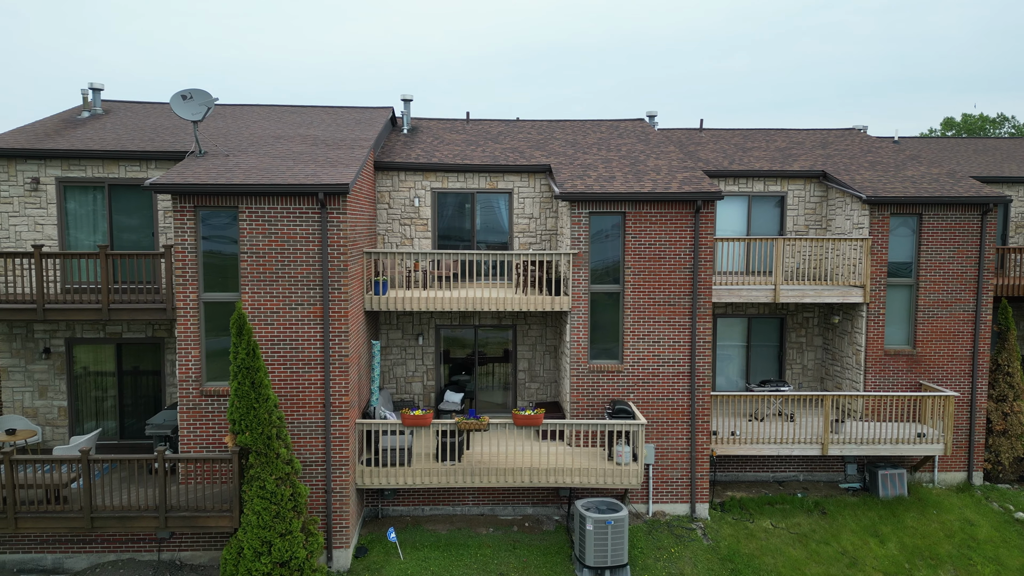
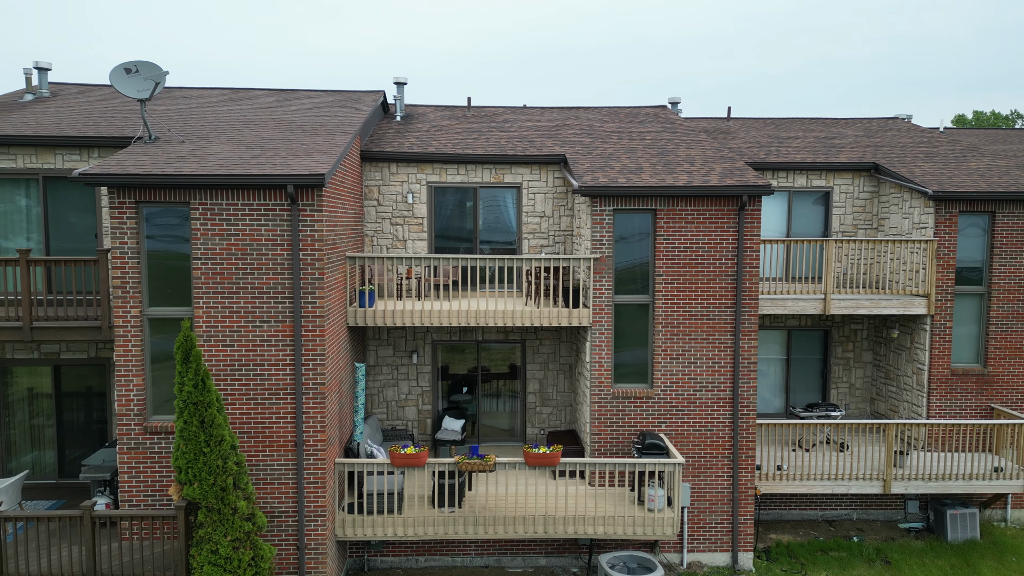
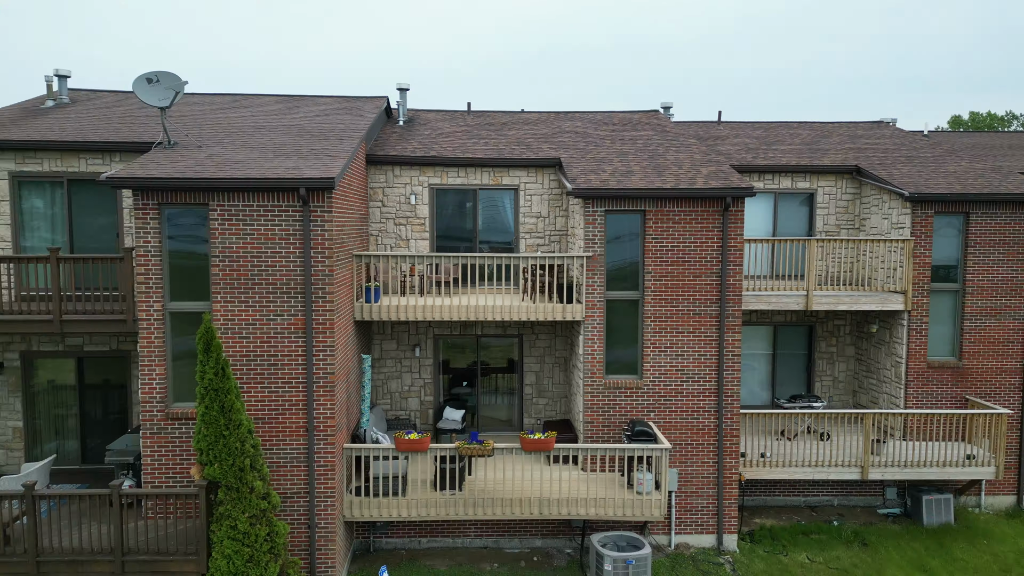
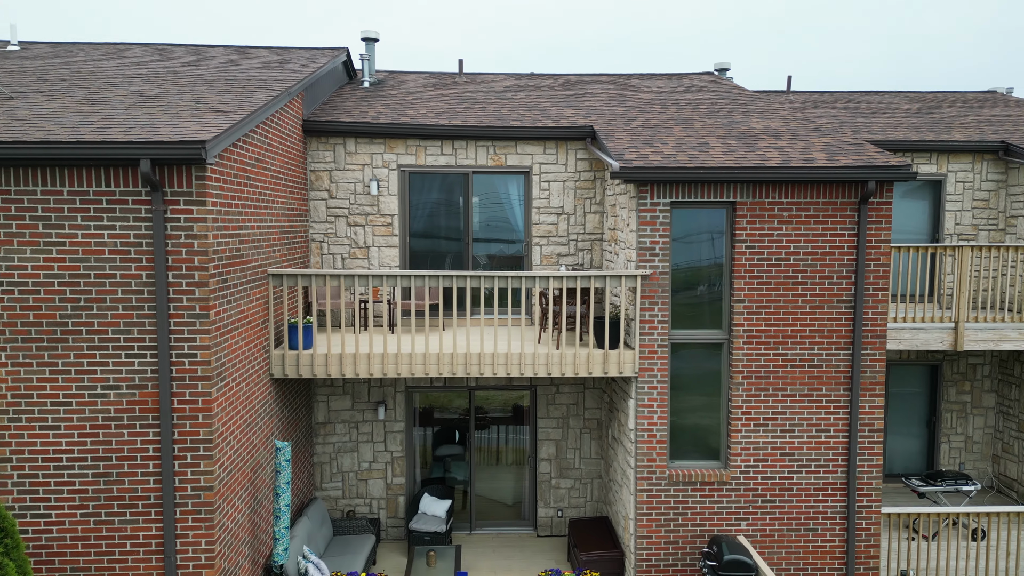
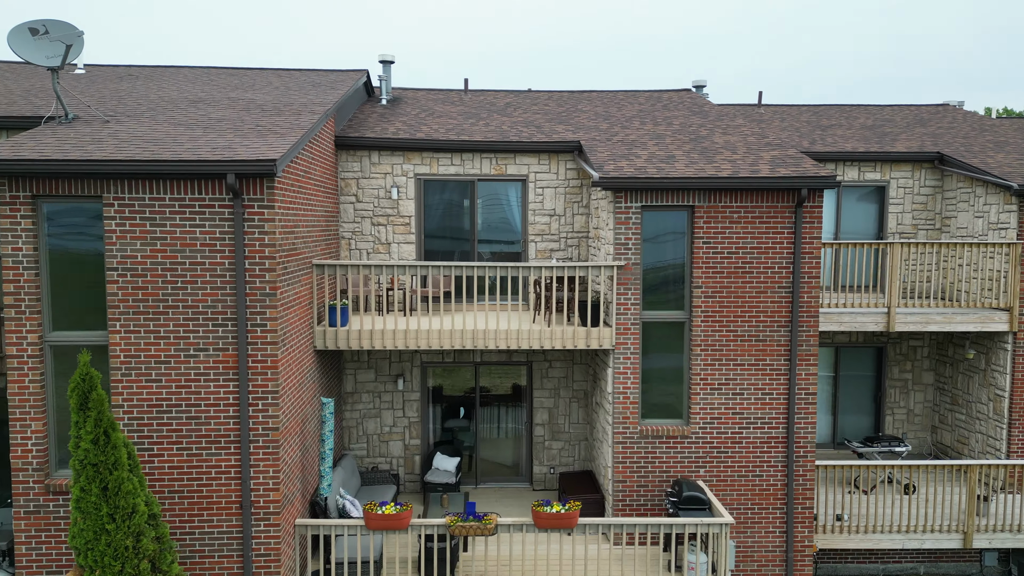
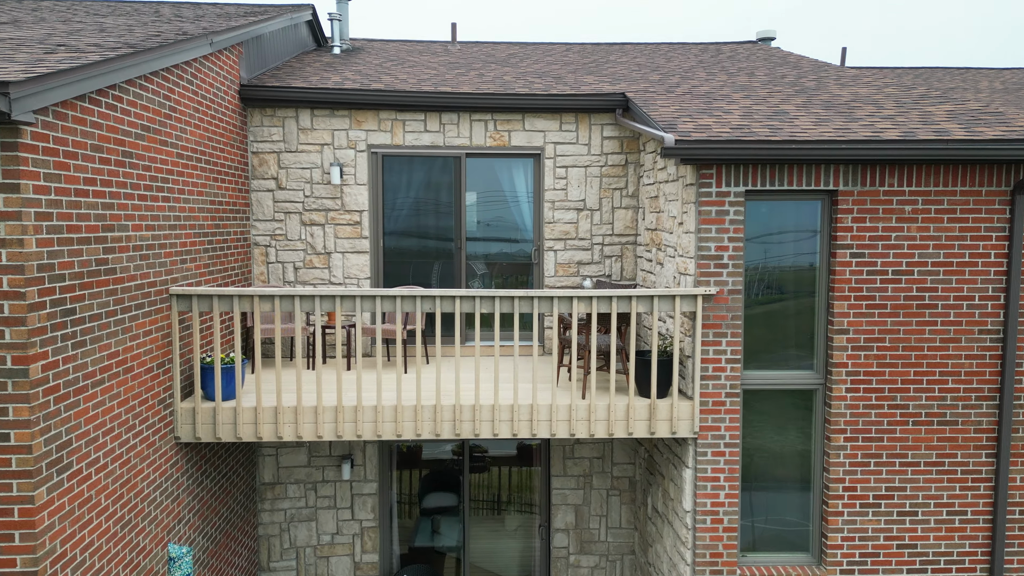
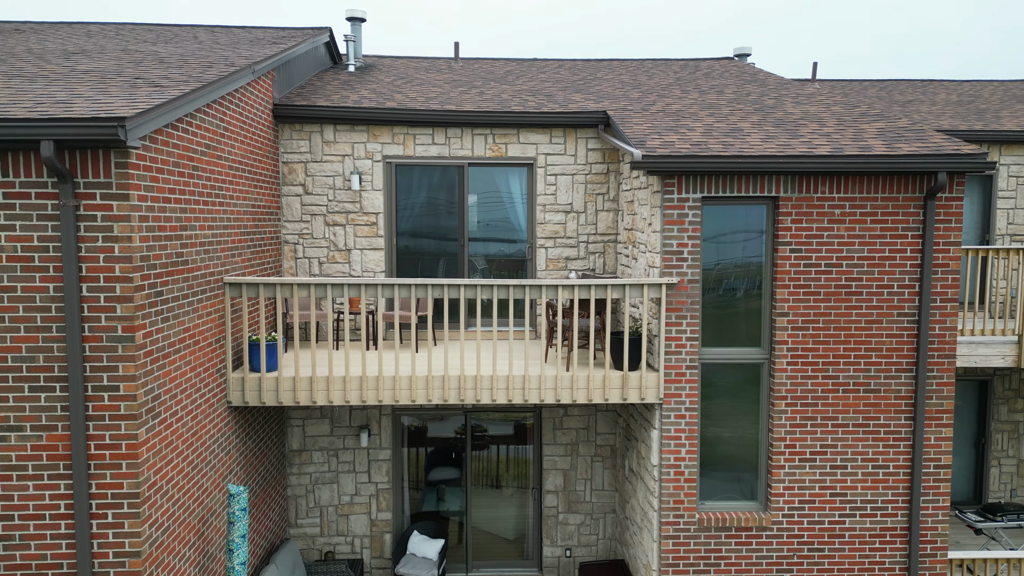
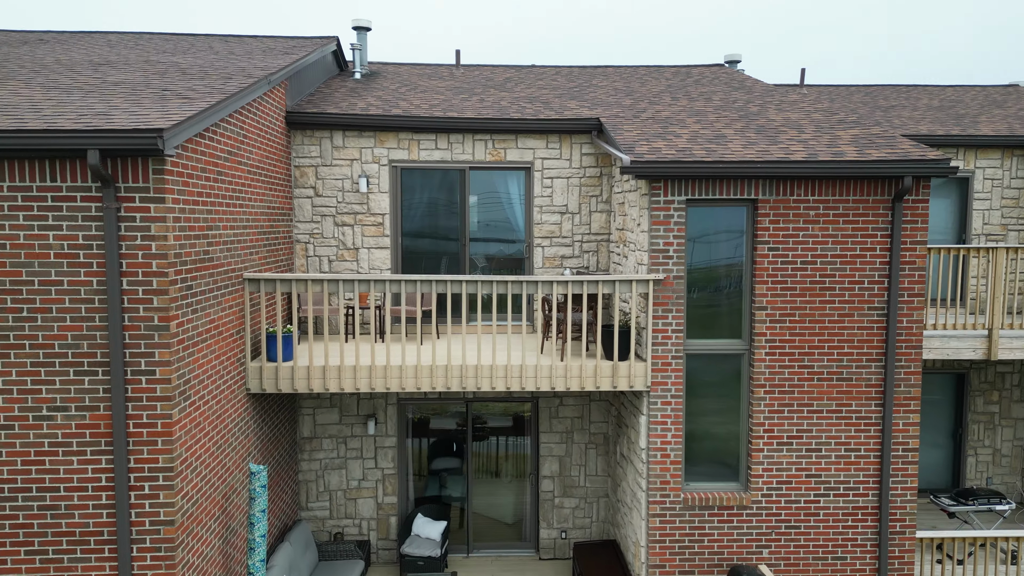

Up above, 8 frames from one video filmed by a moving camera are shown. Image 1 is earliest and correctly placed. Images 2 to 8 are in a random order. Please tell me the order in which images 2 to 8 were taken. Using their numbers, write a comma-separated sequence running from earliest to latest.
2, 5, 8, 6, 7, 4, 3
